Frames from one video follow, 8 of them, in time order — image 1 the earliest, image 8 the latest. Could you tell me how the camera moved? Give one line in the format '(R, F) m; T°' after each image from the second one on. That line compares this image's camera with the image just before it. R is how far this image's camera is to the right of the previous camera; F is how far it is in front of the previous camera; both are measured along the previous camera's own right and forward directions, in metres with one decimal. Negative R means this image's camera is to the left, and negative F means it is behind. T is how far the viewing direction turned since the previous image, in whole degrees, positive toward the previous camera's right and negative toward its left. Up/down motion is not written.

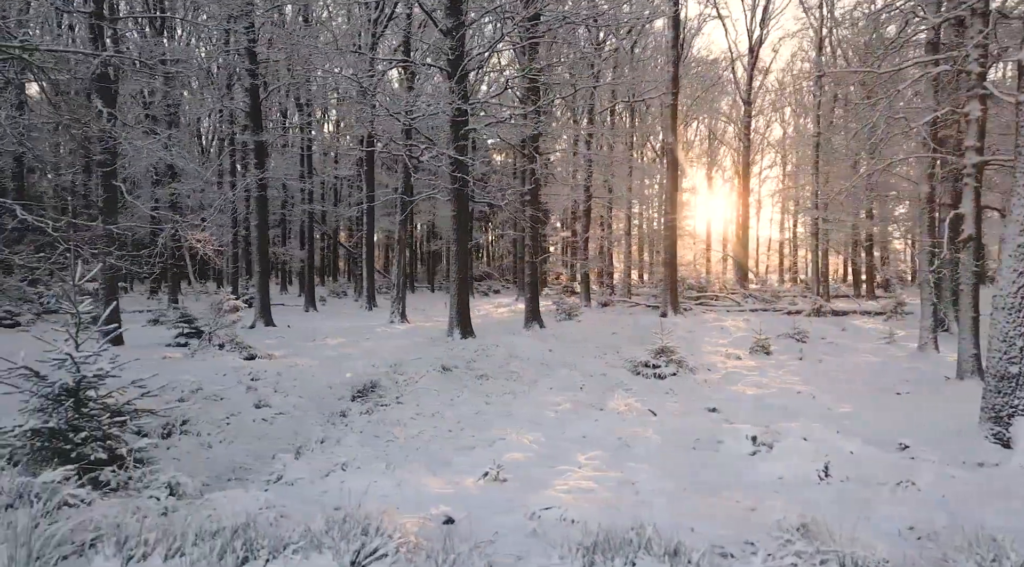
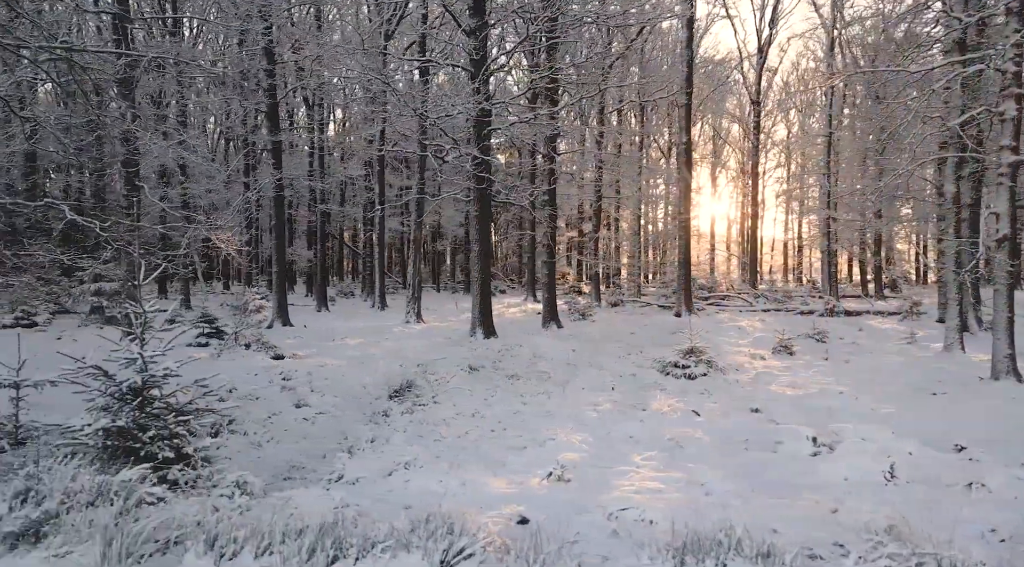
(-0.4, 0.0) m; -1°
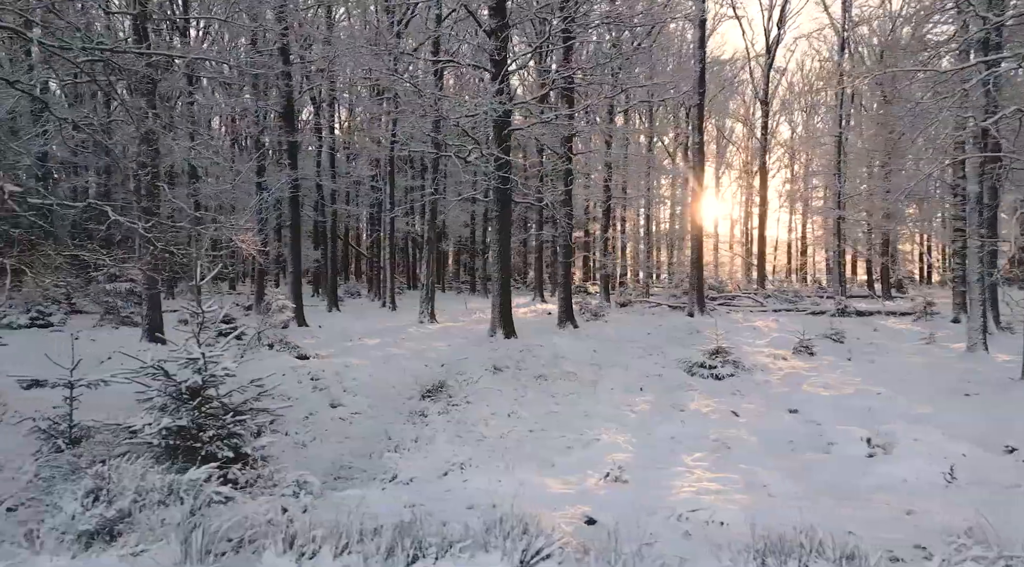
(-0.3, 0.0) m; -1°
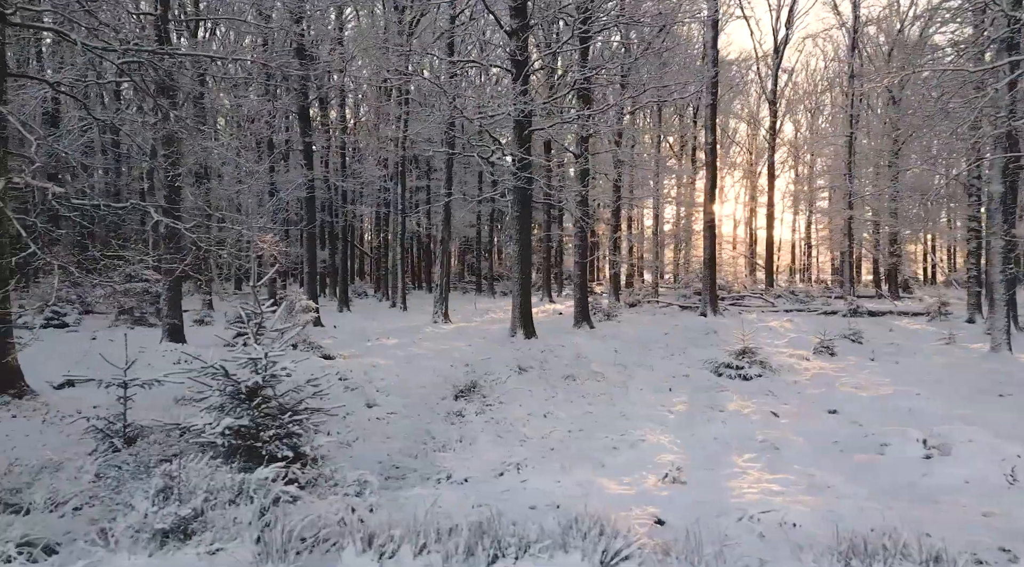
(-0.4, 0.0) m; -1°
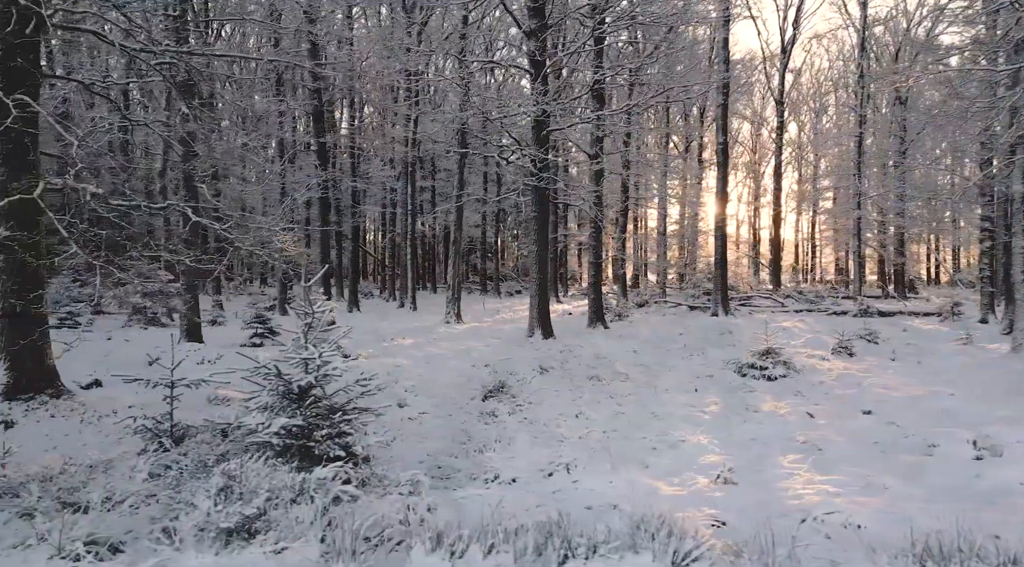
(-0.3, 0.0) m; -1°
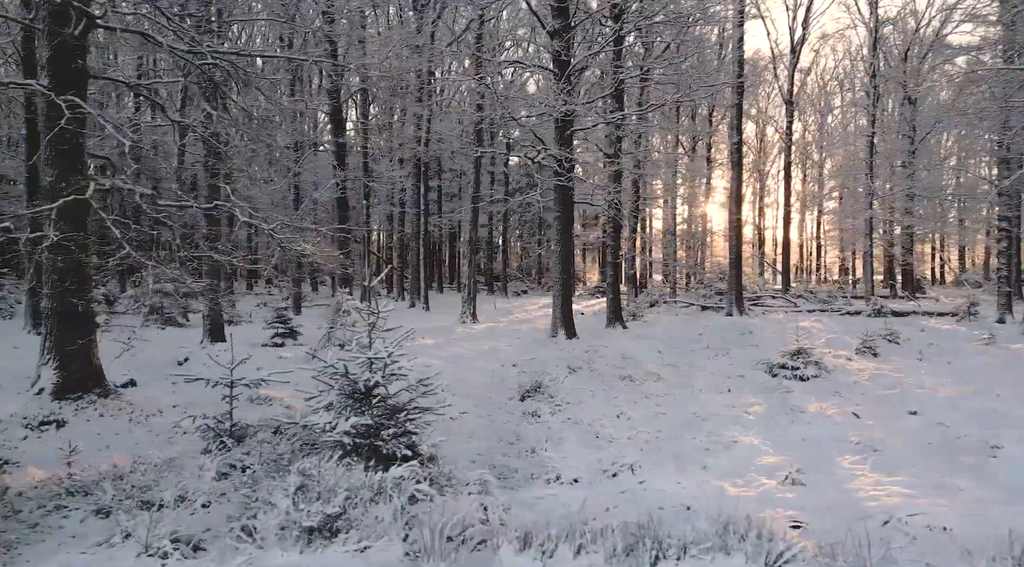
(-0.4, 0.0) m; -1°
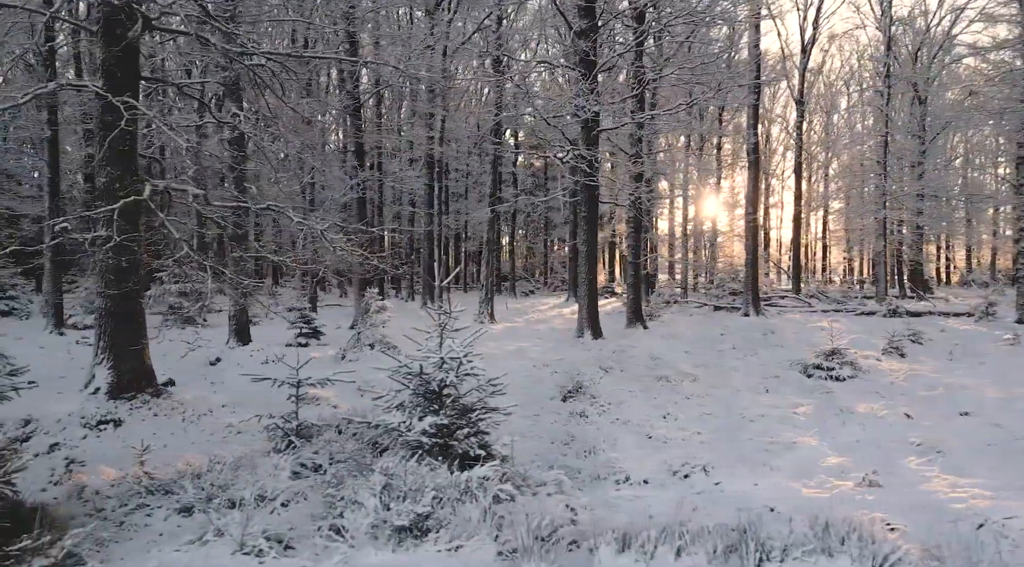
(-0.5, 0.0) m; -1°
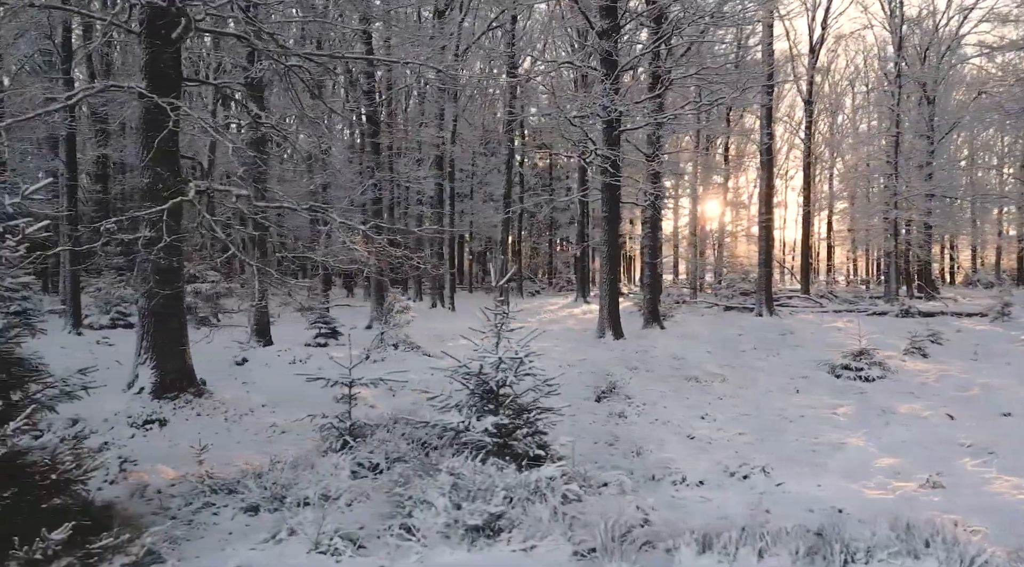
(-0.4, 0.0) m; -1°
